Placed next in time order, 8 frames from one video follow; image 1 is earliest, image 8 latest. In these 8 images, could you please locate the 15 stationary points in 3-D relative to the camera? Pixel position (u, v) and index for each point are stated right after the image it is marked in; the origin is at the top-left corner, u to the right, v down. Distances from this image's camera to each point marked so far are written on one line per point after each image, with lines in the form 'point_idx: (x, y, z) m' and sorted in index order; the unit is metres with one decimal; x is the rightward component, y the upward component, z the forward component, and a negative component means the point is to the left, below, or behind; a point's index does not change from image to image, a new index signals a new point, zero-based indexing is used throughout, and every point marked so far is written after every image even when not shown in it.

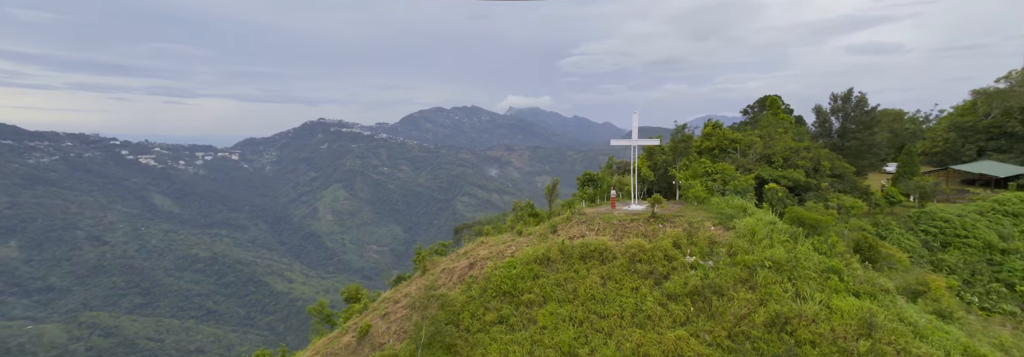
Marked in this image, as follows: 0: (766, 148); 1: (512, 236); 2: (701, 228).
0: (+10.2, +1.2, +18.5) m
1: (0.0, -1.5, +11.3) m
2: (+3.8, -1.0, +9.0) m
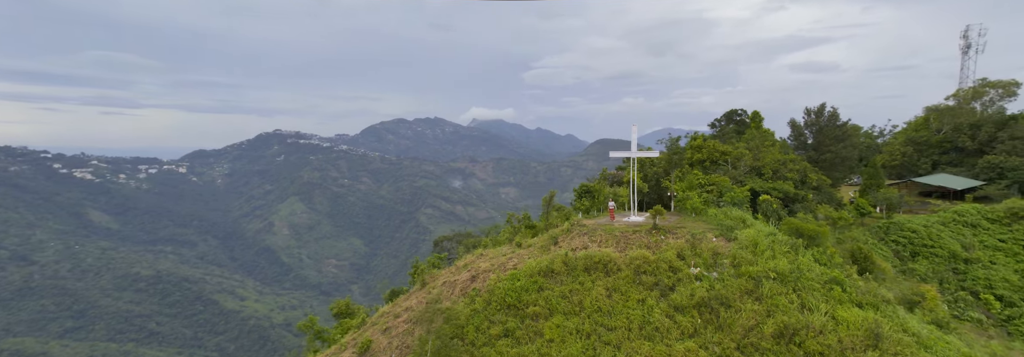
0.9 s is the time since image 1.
0: (+10.0, +0.7, +18.8) m
1: (0.0, -1.8, +11.2) m
2: (+3.9, -1.2, +9.0) m
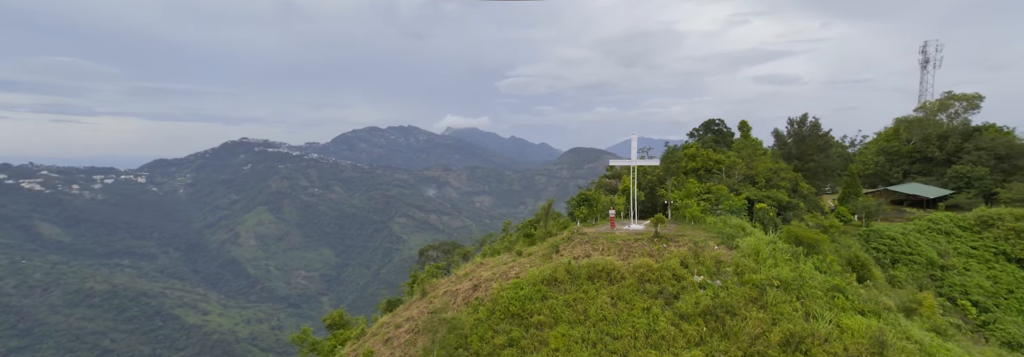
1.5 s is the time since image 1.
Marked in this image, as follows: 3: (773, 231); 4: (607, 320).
0: (+9.9, +0.4, +19.0) m
1: (0.0, -2.0, +11.1) m
2: (+3.9, -1.4, +9.0) m
3: (+6.6, -1.3, +11.3) m
4: (+1.6, -2.4, +7.5) m
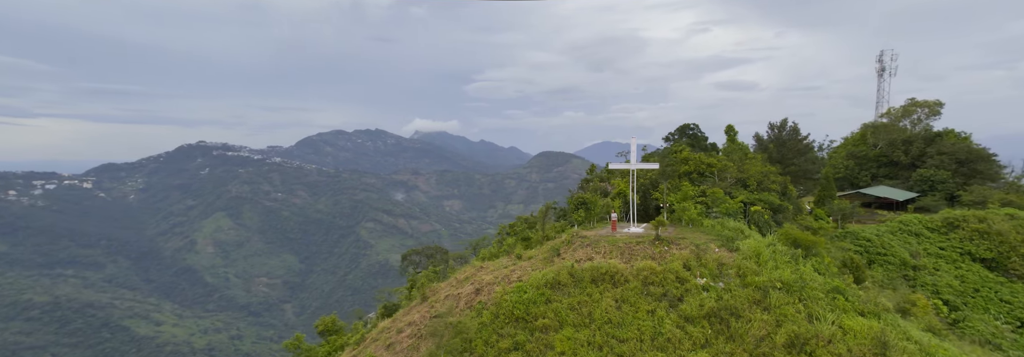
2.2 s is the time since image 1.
0: (+9.7, +0.2, +19.2) m
1: (0.0, -2.0, +11.1) m
2: (+4.0, -1.5, +9.1) m
3: (+6.6, -1.4, +11.5) m
4: (+1.7, -2.4, +7.5) m
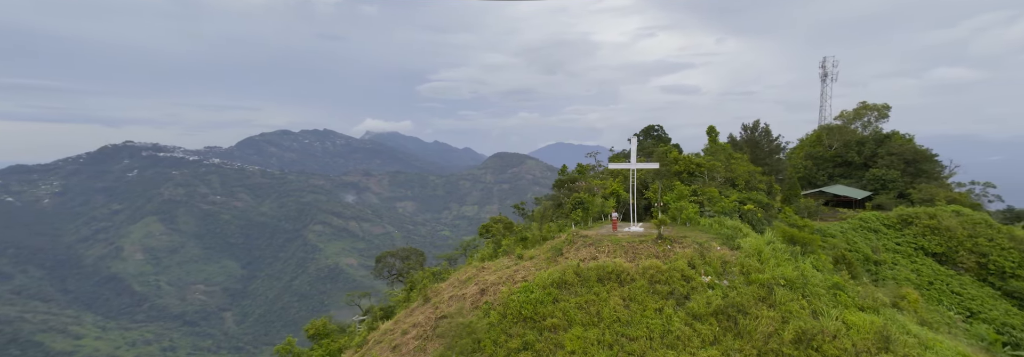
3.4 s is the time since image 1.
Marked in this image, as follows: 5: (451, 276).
0: (+9.4, +0.3, +19.5) m
1: (0.0, -2.0, +11.0) m
2: (+4.1, -1.4, +9.2) m
3: (+6.6, -1.4, +11.7) m
4: (+1.8, -2.4, +7.5) m
5: (-1.6, -2.5, +11.5) m
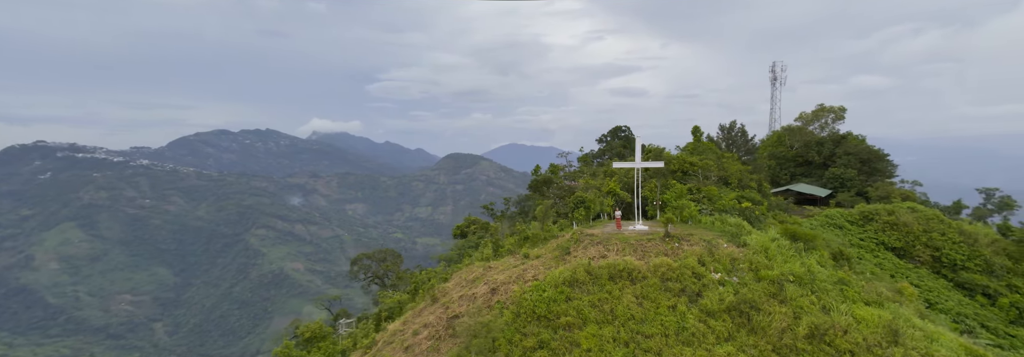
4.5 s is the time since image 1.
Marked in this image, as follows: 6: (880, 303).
0: (+9.3, +0.3, +19.8) m
1: (+0.2, -2.0, +11.0) m
2: (+4.3, -1.4, +9.3) m
3: (+6.7, -1.3, +11.8) m
4: (+2.1, -2.4, +7.6) m
5: (-1.5, -2.5, +11.5) m
6: (+6.8, -2.3, +8.2) m
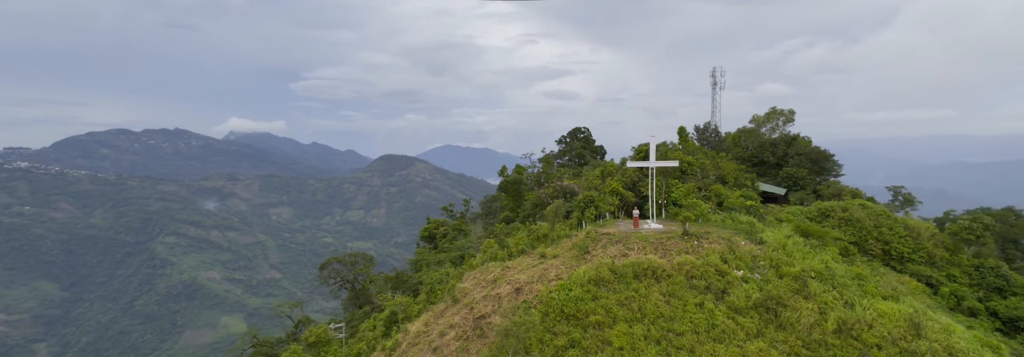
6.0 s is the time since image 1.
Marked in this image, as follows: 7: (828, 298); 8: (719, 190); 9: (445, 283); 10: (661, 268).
0: (+9.5, +0.4, +20.0) m
1: (+0.6, -2.0, +11.1) m
2: (+4.7, -1.4, +9.4) m
3: (+7.1, -1.3, +12.1) m
4: (+2.6, -2.4, +7.7) m
5: (-1.1, -2.5, +11.5) m
6: (+7.3, -2.3, +8.4) m
7: (+5.4, -2.0, +7.7) m
8: (+6.9, -0.5, +15.3) m
9: (-1.9, -3.0, +12.9) m
10: (+2.9, -1.7, +8.6) m
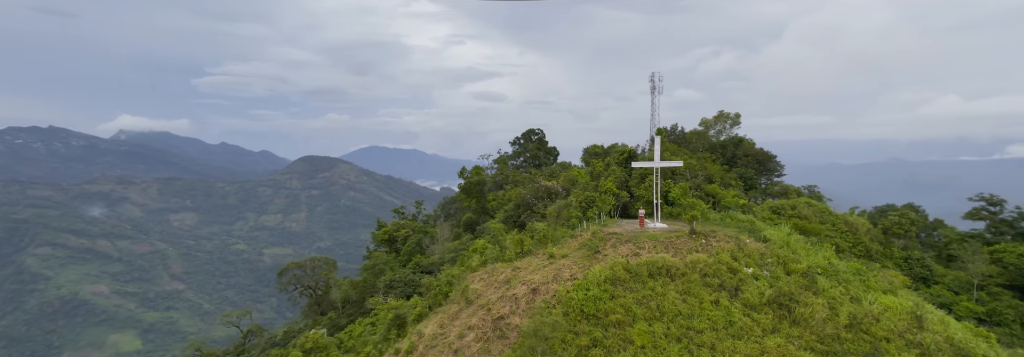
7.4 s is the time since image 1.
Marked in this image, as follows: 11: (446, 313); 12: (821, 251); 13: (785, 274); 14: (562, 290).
0: (+9.2, +0.4, +20.5) m
1: (+0.8, -2.0, +11.1) m
2: (+5.0, -1.4, +9.7) m
3: (+7.2, -1.3, +12.5) m
4: (+3.0, -2.4, +7.9) m
5: (-0.9, -2.6, +11.5) m
6: (+7.6, -2.3, +8.9) m
7: (+5.8, -2.1, +8.1) m
8: (+6.9, -0.4, +15.7) m
9: (-1.8, -3.0, +12.9) m
10: (+3.2, -1.7, +8.8) m
11: (-1.5, -3.0, +10.0) m
12: (+6.9, -1.6, +9.9) m
13: (+5.2, -1.8, +8.6) m
14: (+1.0, -2.2, +8.7) m
